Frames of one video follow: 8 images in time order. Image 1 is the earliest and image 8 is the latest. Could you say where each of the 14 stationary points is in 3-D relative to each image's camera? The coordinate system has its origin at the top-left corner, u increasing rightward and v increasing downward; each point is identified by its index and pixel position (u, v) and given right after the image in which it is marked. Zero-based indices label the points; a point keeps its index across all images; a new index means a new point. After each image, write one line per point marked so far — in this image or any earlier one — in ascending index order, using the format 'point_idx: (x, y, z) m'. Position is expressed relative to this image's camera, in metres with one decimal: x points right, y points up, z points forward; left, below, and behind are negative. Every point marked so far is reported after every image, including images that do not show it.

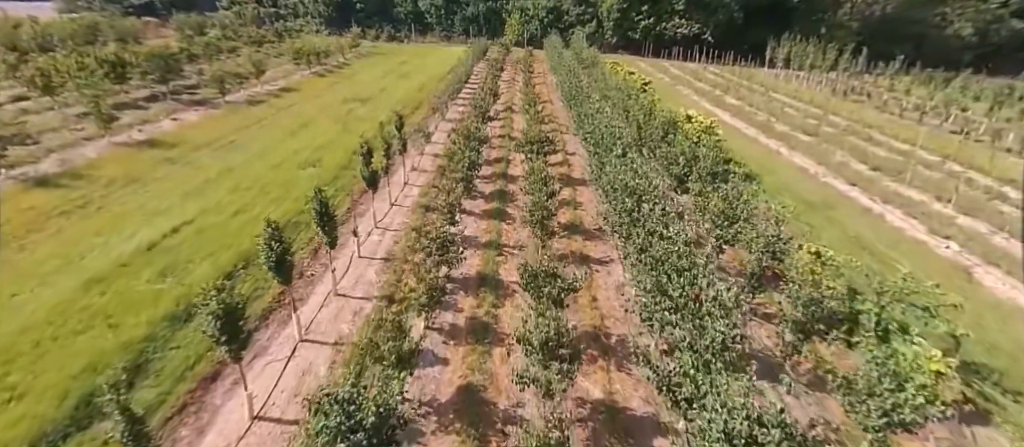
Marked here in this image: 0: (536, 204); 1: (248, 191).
0: (+0.9, +0.7, +16.6) m
1: (-11.4, +1.3, +19.5) m
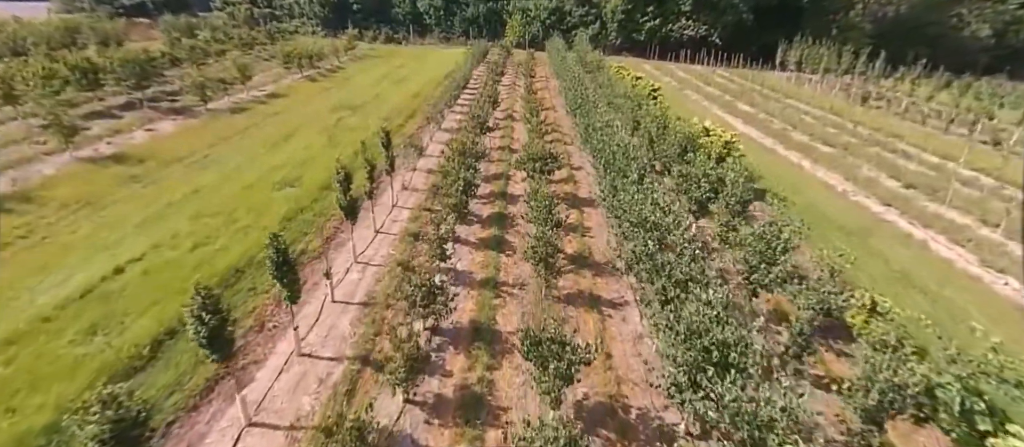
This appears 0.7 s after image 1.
0: (+0.9, -0.5, +14.3) m
1: (-11.4, +0.2, +17.3) m
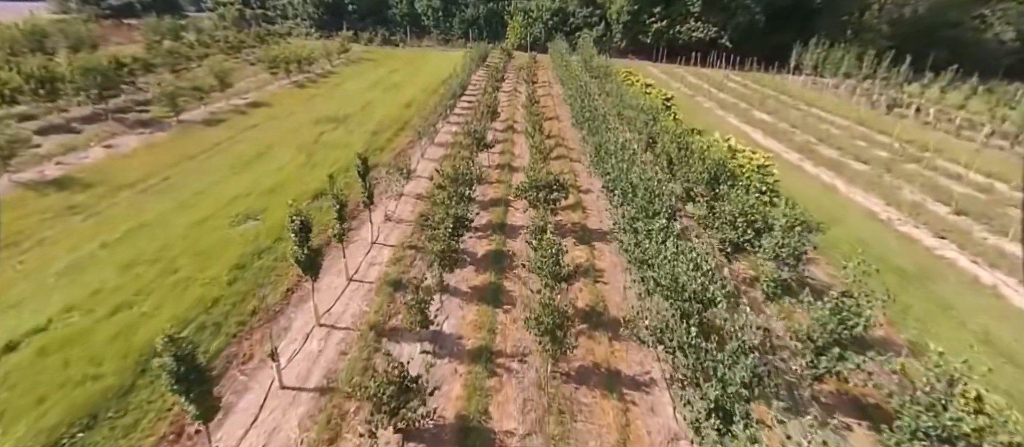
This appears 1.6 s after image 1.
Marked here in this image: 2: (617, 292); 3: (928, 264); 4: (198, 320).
0: (+0.8, -2.0, +11.4) m
1: (-11.5, -1.4, +14.3) m
2: (+3.6, -2.3, +15.6) m
3: (+16.7, -1.6, +18.1) m
4: (-8.4, -2.6, +12.1) m
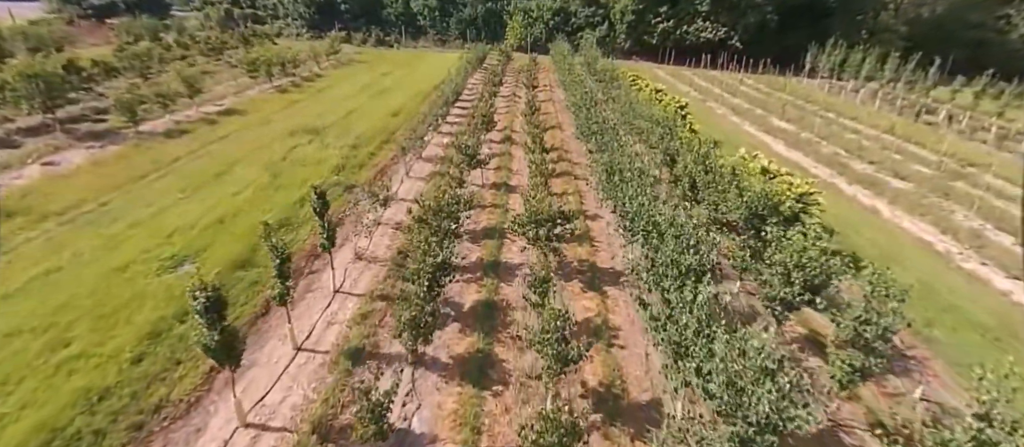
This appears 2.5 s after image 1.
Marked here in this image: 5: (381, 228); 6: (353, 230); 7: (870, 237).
0: (+0.6, -3.4, +8.2) m
1: (-11.7, -2.8, +11.2) m
2: (+3.4, -3.7, +12.3) m
3: (+16.5, -3.0, +14.9) m
4: (-8.6, -4.0, +8.9) m
5: (-5.1, -0.2, +17.7) m
6: (-6.1, -0.2, +17.4) m
7: (+15.7, -0.5, +19.8) m
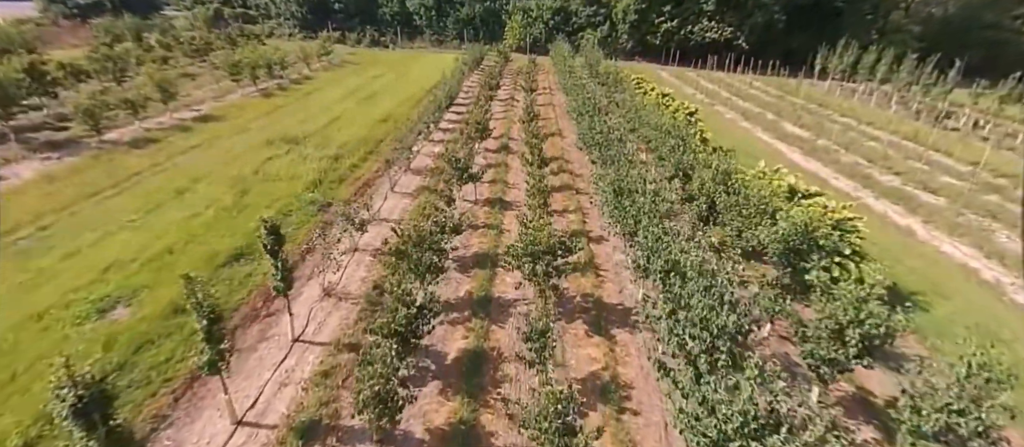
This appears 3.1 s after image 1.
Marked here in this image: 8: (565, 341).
0: (+0.4, -4.4, +6.0) m
1: (-11.9, -3.7, +9.0) m
2: (+3.2, -4.7, +10.1) m
3: (+16.2, -4.0, +12.6) m
4: (-8.8, -5.0, +6.7) m
5: (-5.3, -1.1, +15.5) m
6: (-6.3, -1.2, +15.2) m
7: (+15.5, -1.5, +17.6) m
8: (+1.5, -3.3, +12.9) m
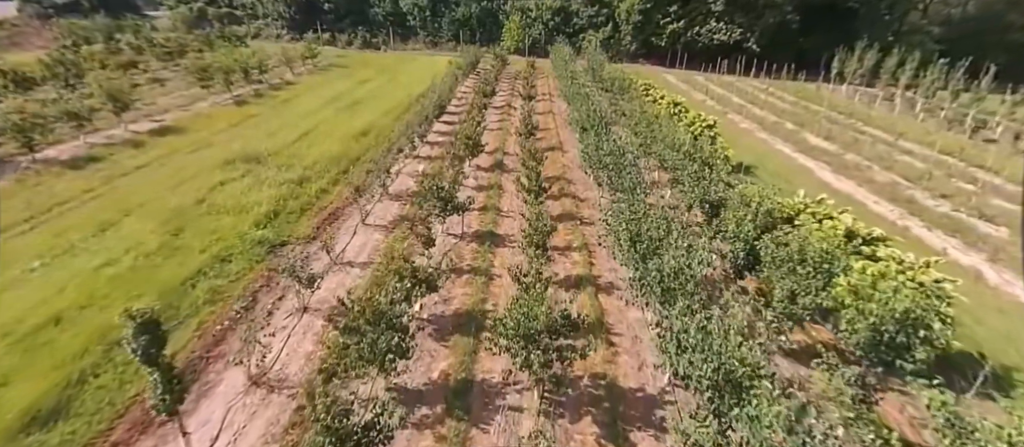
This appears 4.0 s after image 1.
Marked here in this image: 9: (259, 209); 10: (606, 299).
0: (+0.1, -5.9, +2.6) m
1: (-12.2, -5.2, +5.6) m
2: (+2.9, -6.2, +6.8) m
3: (+15.9, -5.5, +9.3) m
4: (-9.2, -6.5, +3.4) m
5: (-5.6, -2.7, +12.2) m
6: (-6.6, -2.7, +11.9) m
7: (+15.2, -3.1, +14.3) m
8: (+1.2, -4.9, +9.5) m
9: (-9.7, +0.6, +17.5) m
10: (+3.1, -2.4, +14.6) m
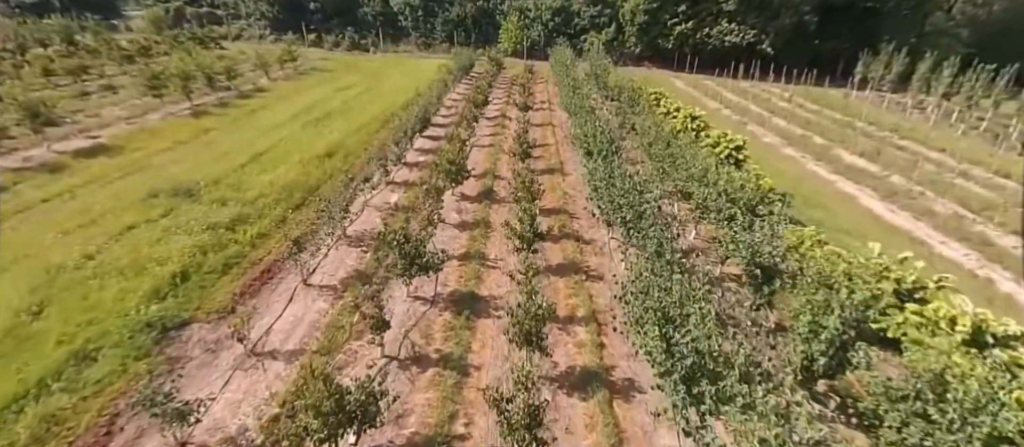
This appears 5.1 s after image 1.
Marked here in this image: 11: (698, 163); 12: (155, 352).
0: (-0.4, -7.8, -1.6) m
1: (-12.6, -7.1, +1.4) m
2: (+2.4, -8.2, +2.6) m
3: (+15.5, -7.5, +5.1) m
4: (-9.6, -8.4, -0.8) m
5: (-6.1, -4.6, +8.0) m
6: (-7.1, -4.6, +7.7) m
7: (+14.8, -5.0, +10.1) m
8: (+0.8, -6.8, +5.4) m
9: (-10.1, -1.3, +13.3) m
10: (+2.6, -4.3, +10.4) m
11: (+7.3, +2.4, +17.9) m
12: (-8.4, -3.0, +10.6) m
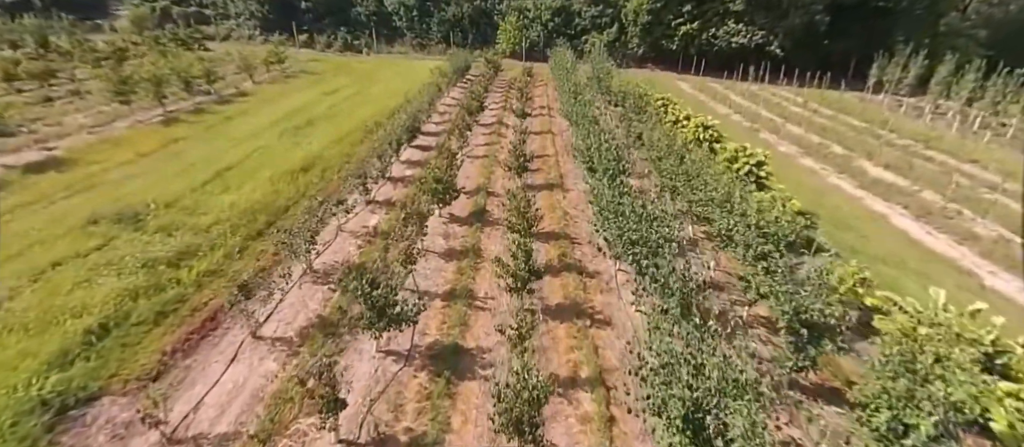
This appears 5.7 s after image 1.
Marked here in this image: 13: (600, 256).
0: (-0.6, -8.9, -3.9) m
1: (-12.9, -8.2, -0.9) m
2: (+2.2, -9.2, +0.3) m
3: (+15.2, -8.6, +2.8) m
4: (-9.9, -9.4, -3.1) m
5: (-6.4, -5.6, +5.7) m
6: (-7.4, -5.7, +5.4) m
7: (+14.5, -6.1, +7.8) m
8: (+0.5, -7.9, +3.0) m
9: (-10.4, -2.4, +11.0) m
10: (+2.4, -5.4, +8.1) m
11: (+7.1, +1.4, +15.6) m
12: (-8.7, -4.0, +8.3) m
13: (+3.1, -1.2, +16.5) m
